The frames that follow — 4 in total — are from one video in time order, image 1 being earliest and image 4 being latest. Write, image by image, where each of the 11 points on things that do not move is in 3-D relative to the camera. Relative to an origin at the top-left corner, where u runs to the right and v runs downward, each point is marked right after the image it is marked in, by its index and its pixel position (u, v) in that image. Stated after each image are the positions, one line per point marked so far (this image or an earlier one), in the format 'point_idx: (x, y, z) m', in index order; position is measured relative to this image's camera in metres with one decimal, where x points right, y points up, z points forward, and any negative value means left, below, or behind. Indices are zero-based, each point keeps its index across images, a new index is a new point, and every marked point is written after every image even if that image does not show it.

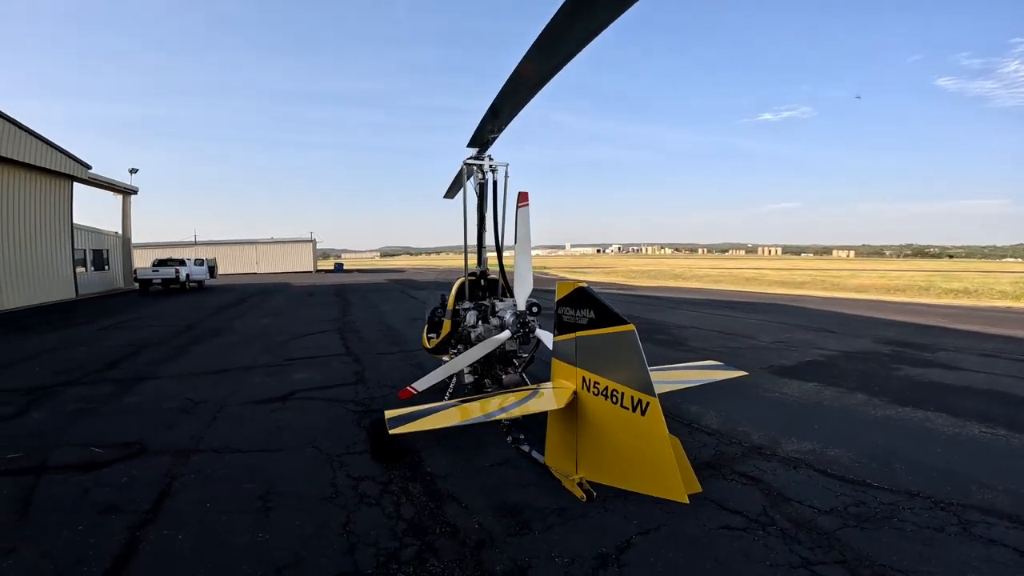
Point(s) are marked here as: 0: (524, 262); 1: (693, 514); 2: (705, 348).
0: (+0.1, +0.2, +3.4) m
1: (+1.0, -1.3, +2.7) m
2: (+3.5, -1.1, +8.9) m
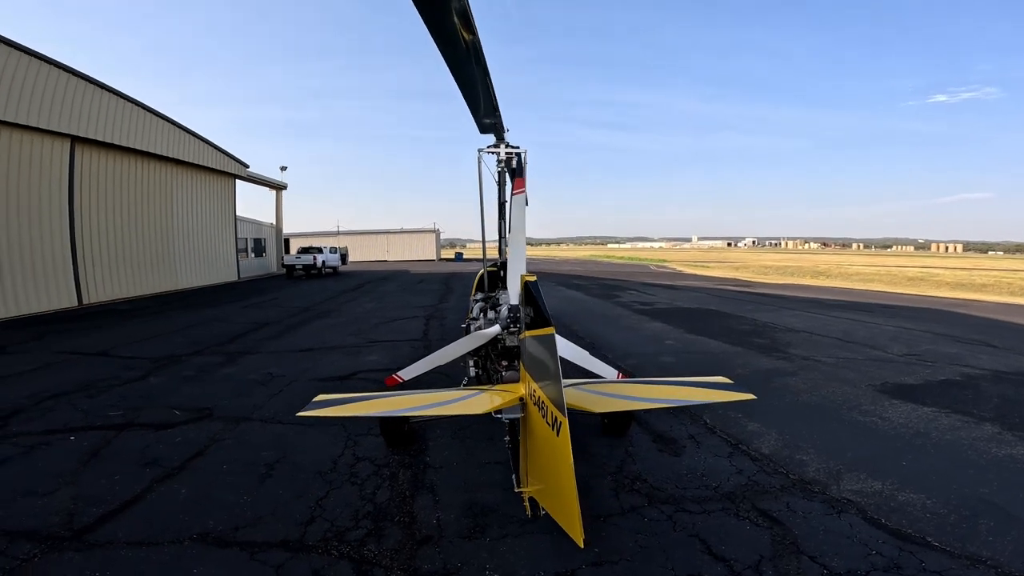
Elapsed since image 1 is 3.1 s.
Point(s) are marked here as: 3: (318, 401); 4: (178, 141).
0: (0.0, +0.2, +3.1) m
1: (+0.7, -1.2, +2.3) m
2: (+4.6, -1.0, +7.7) m
3: (-1.3, -0.7, +3.1) m
4: (-10.7, +4.7, +15.9) m
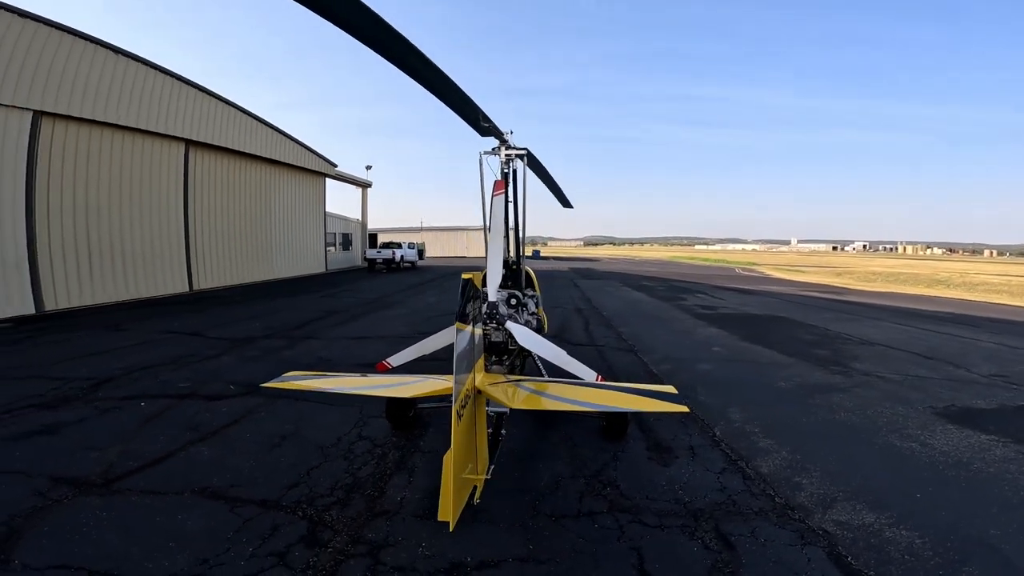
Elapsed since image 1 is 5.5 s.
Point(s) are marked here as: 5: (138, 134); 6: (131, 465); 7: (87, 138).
0: (-0.1, +0.2, +3.3) m
1: (+0.4, -1.2, +2.3) m
2: (+5.1, -1.2, +7.0) m
3: (-1.4, -0.6, +3.4) m
4: (-8.5, +5.1, +17.5) m
5: (-9.1, +3.7, +12.1) m
6: (-2.5, -1.2, +3.3) m
7: (-9.2, +3.3, +10.8) m
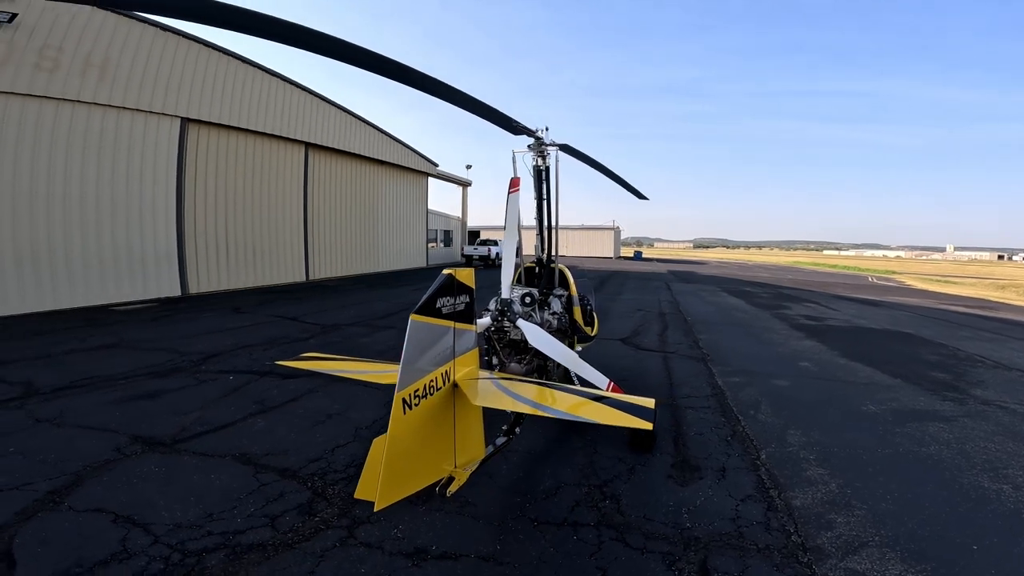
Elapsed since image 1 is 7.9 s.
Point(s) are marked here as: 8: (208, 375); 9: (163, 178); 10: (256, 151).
0: (0.0, +0.3, +3.3) m
1: (+0.3, -1.3, +2.3) m
2: (+5.8, -1.4, +5.9) m
3: (-1.3, -0.6, +3.7) m
4: (-5.1, +5.4, +18.9) m
5: (-6.9, +4.1, +13.7) m
6: (-2.4, -1.1, +3.8) m
7: (-7.3, +3.6, +12.5) m
8: (-3.5, -1.0, +5.7) m
9: (-7.8, +2.4, +11.0) m
10: (-7.0, +3.7, +13.5) m
